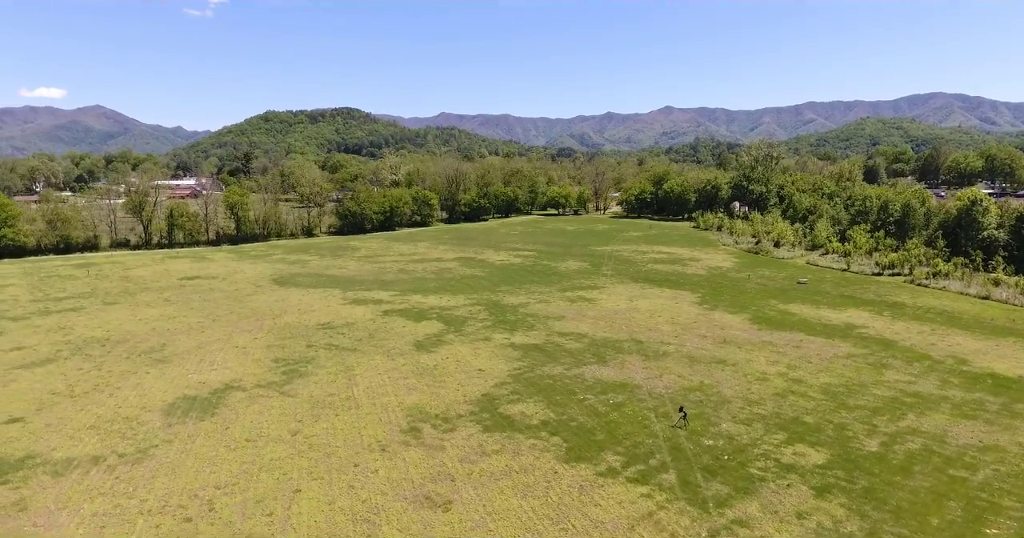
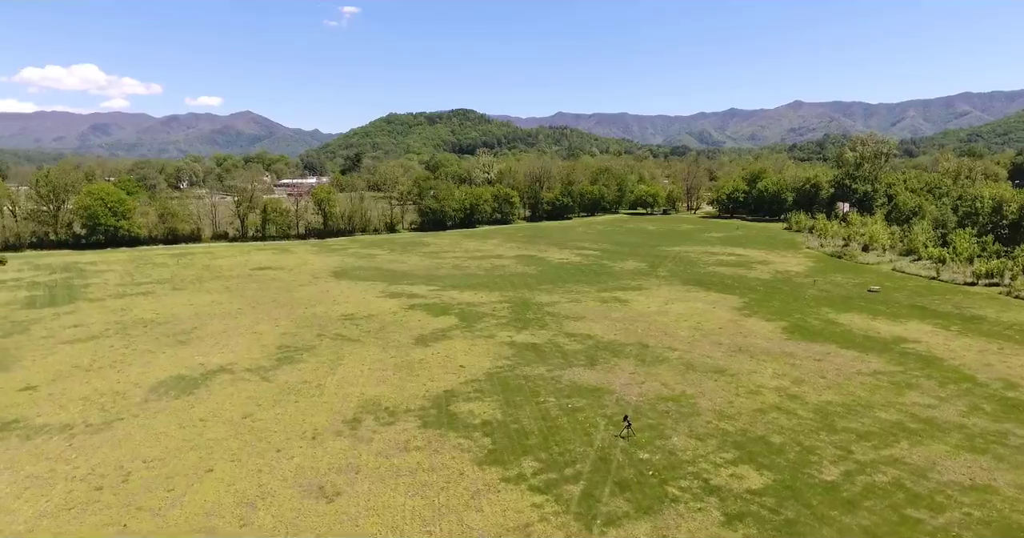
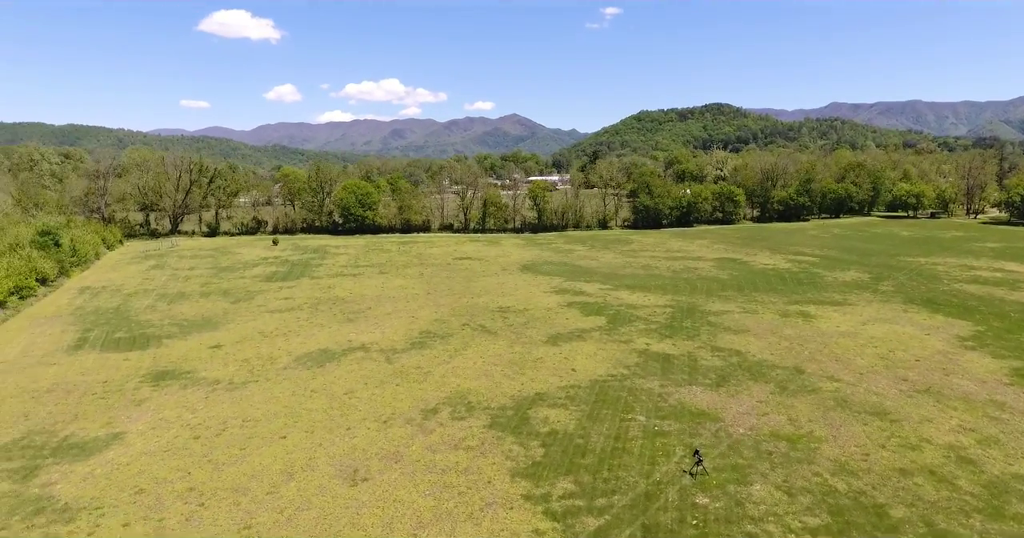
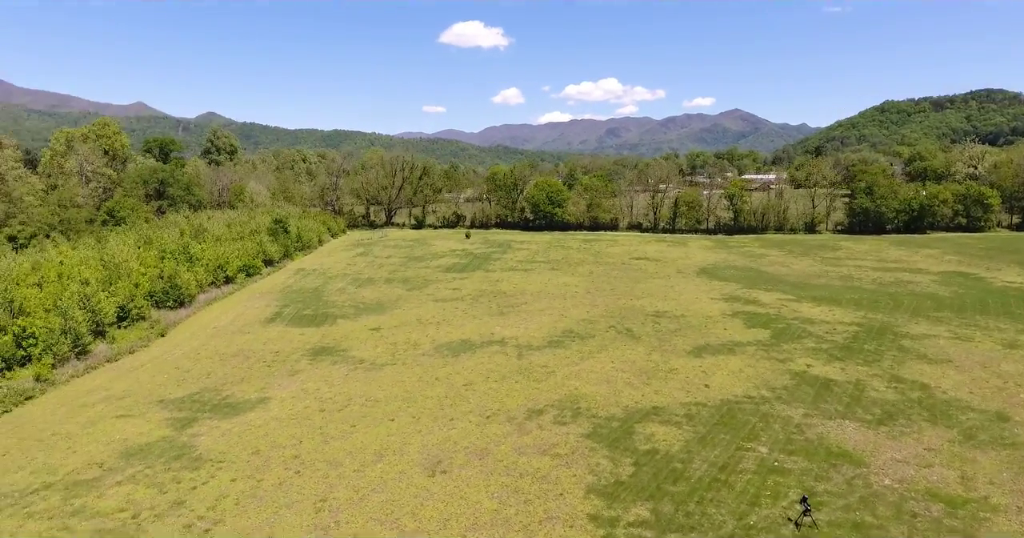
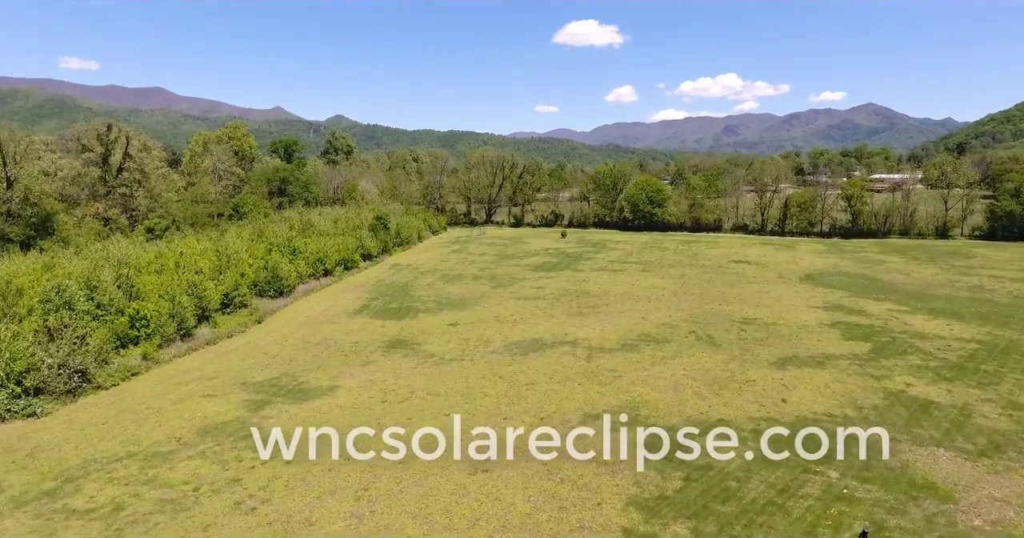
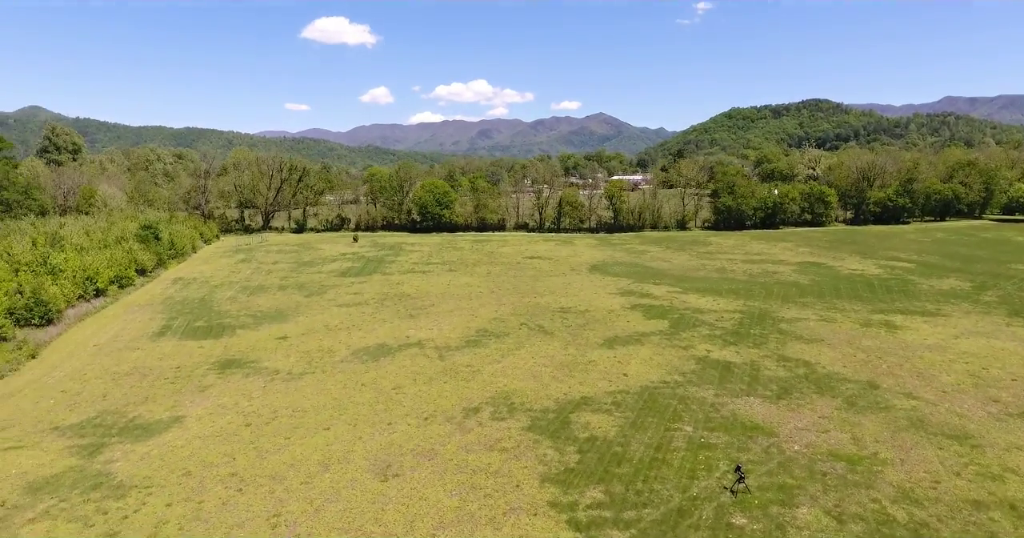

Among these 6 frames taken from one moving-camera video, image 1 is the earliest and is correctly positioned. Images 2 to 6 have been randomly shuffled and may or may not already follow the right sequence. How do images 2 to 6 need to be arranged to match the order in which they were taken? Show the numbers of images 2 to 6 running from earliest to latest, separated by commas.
2, 3, 6, 4, 5
